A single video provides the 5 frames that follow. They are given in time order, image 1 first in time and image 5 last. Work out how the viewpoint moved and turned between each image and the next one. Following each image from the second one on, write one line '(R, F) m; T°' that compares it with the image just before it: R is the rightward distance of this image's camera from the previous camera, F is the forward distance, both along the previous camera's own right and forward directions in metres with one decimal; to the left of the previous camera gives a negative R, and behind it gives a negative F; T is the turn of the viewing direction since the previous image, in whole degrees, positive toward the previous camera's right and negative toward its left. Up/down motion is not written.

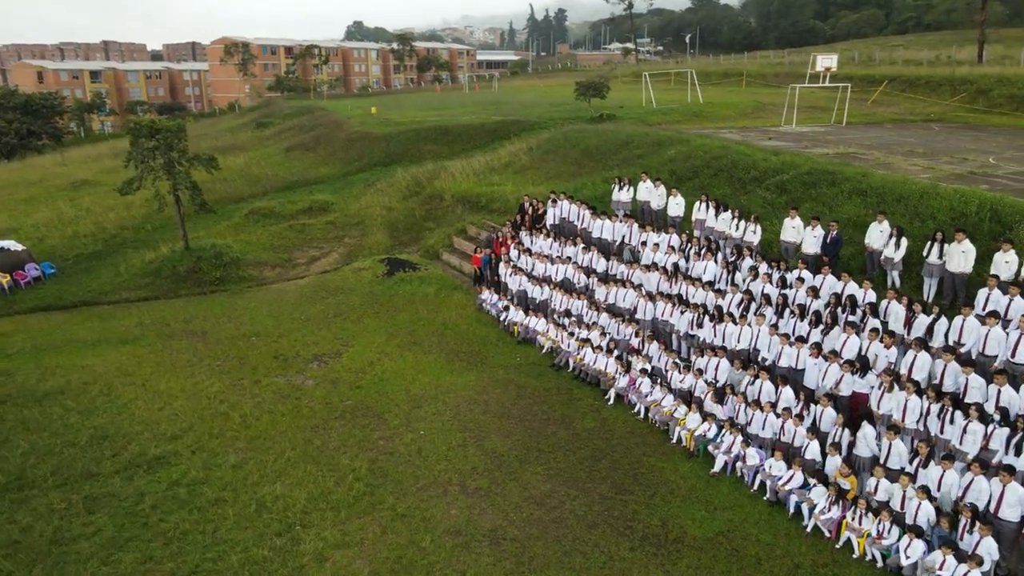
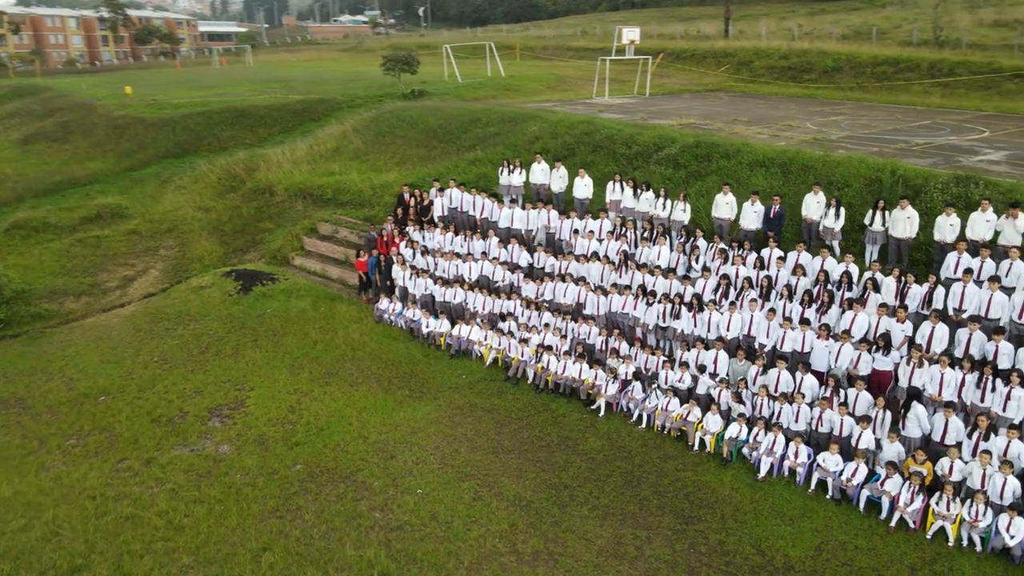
(-3.4, +2.6) m; +19°
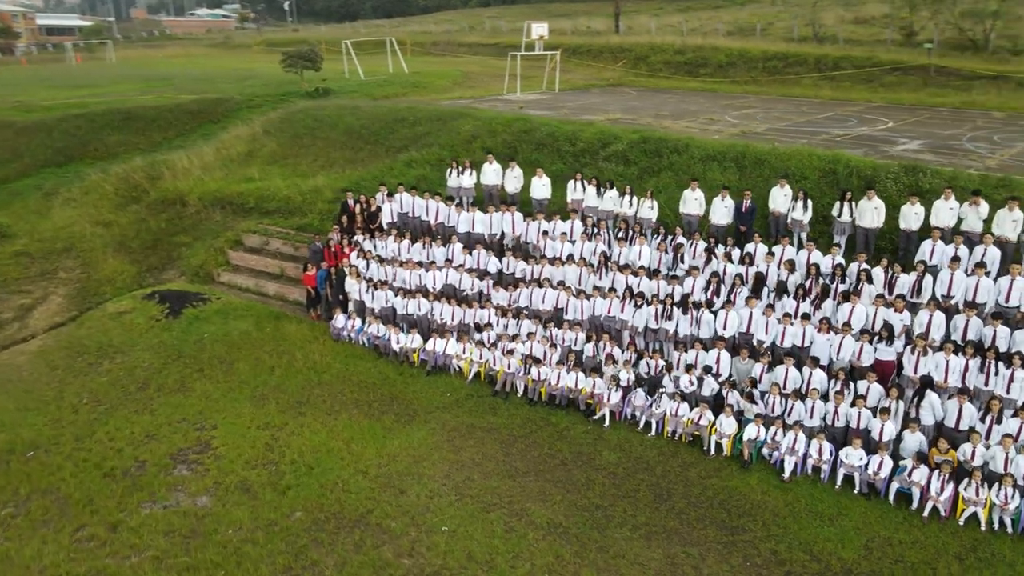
(-1.8, +0.9) m; +9°
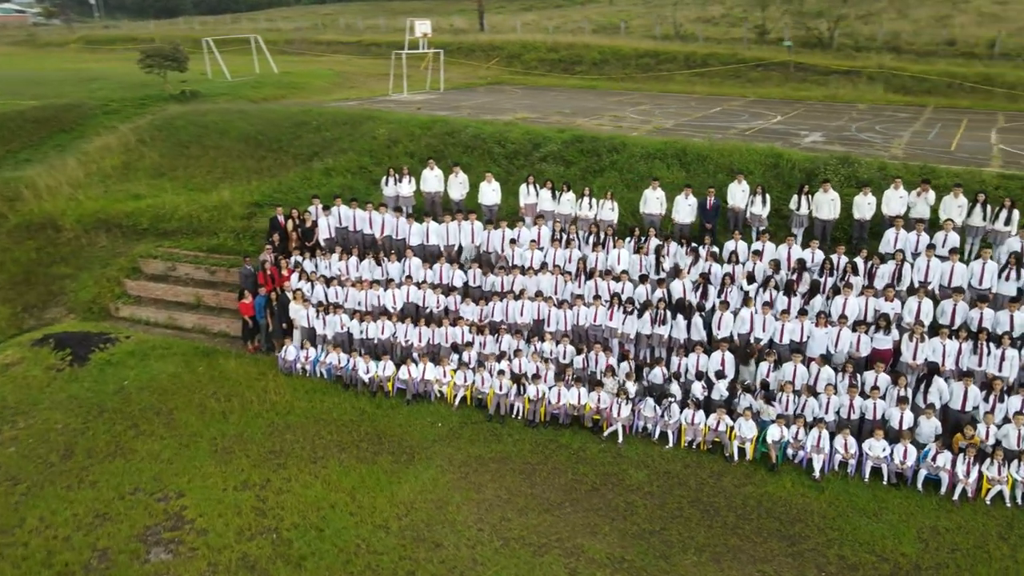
(-2.2, +1.1) m; +12°
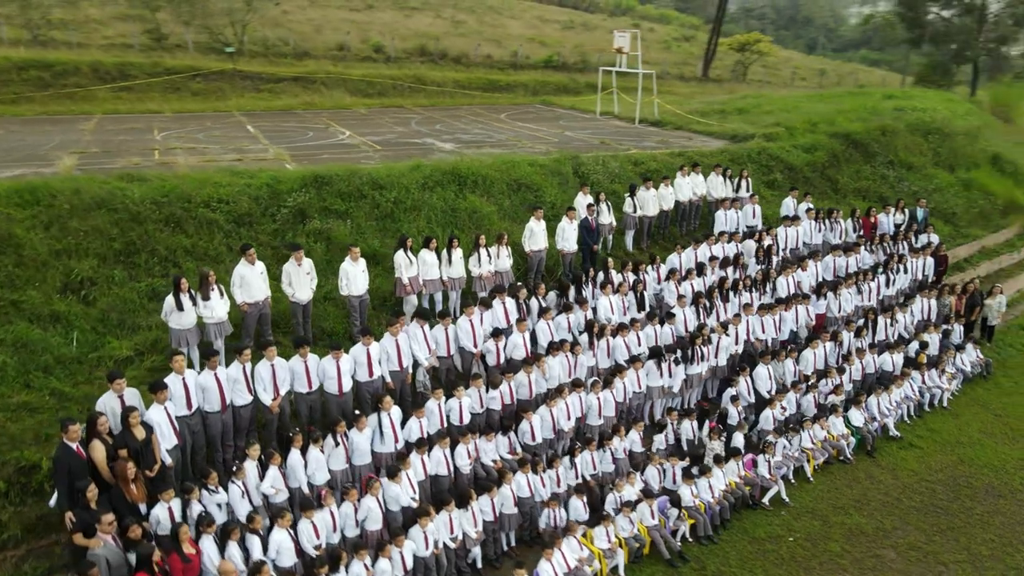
(-7.4, +7.9) m; +52°
